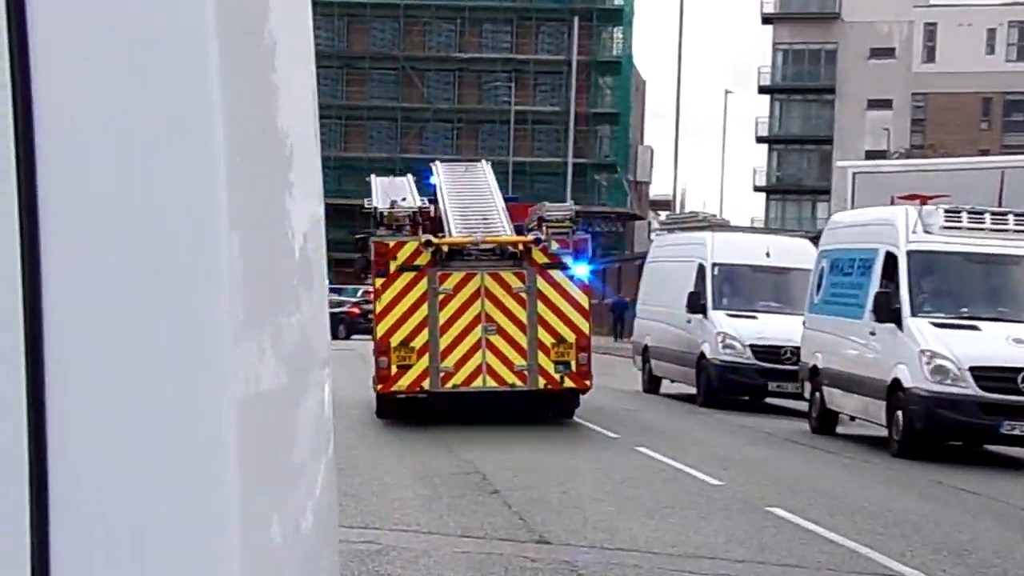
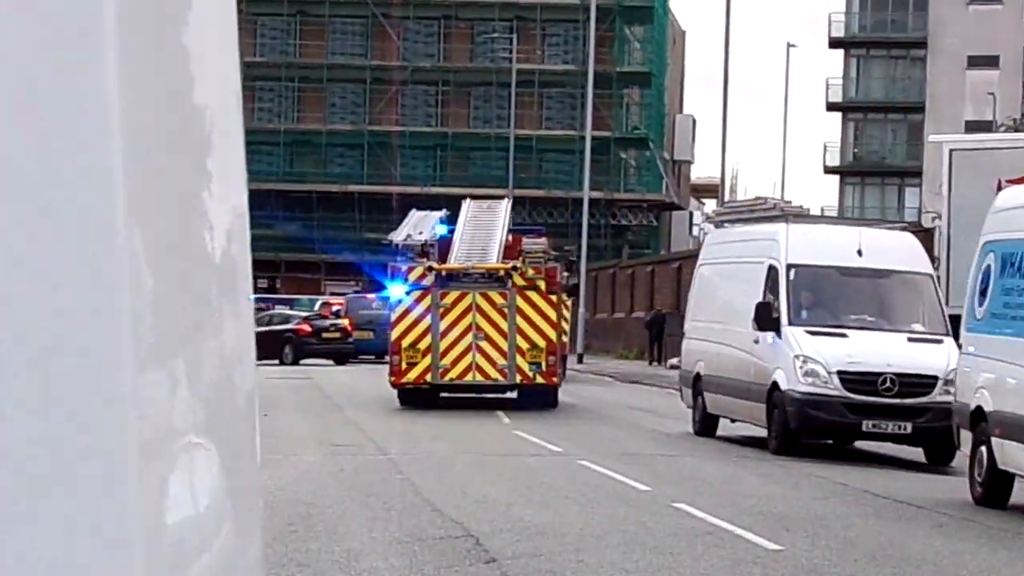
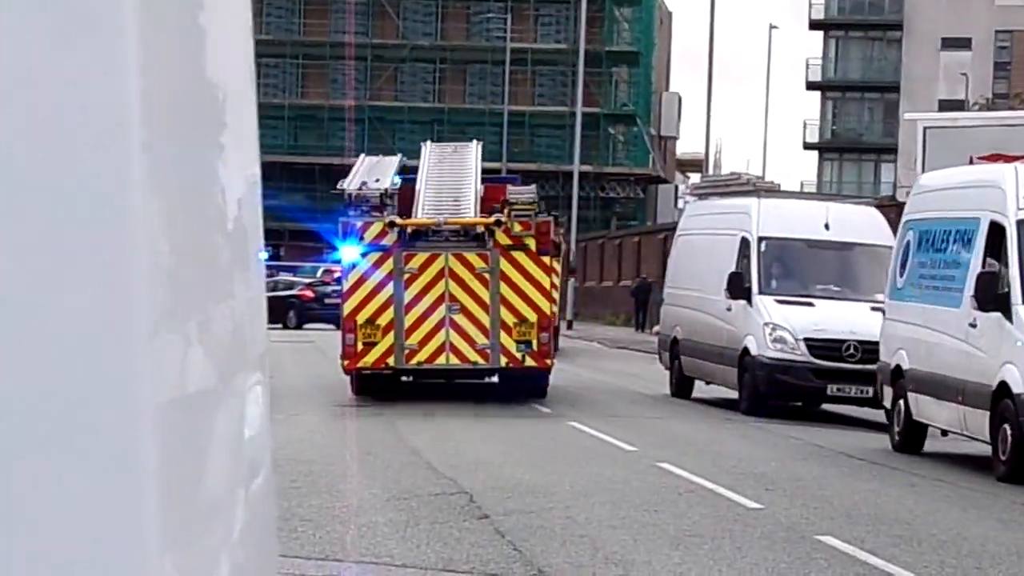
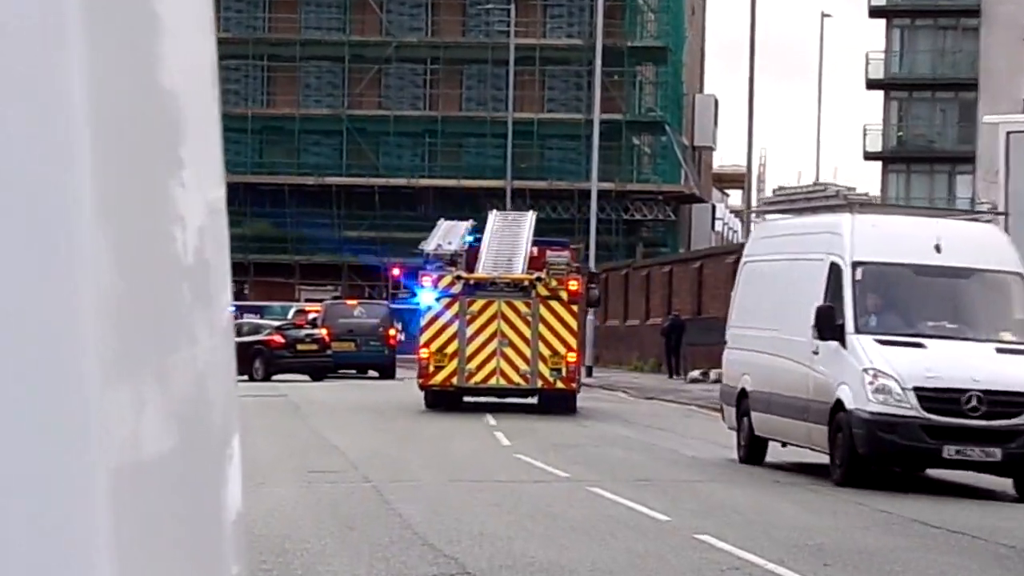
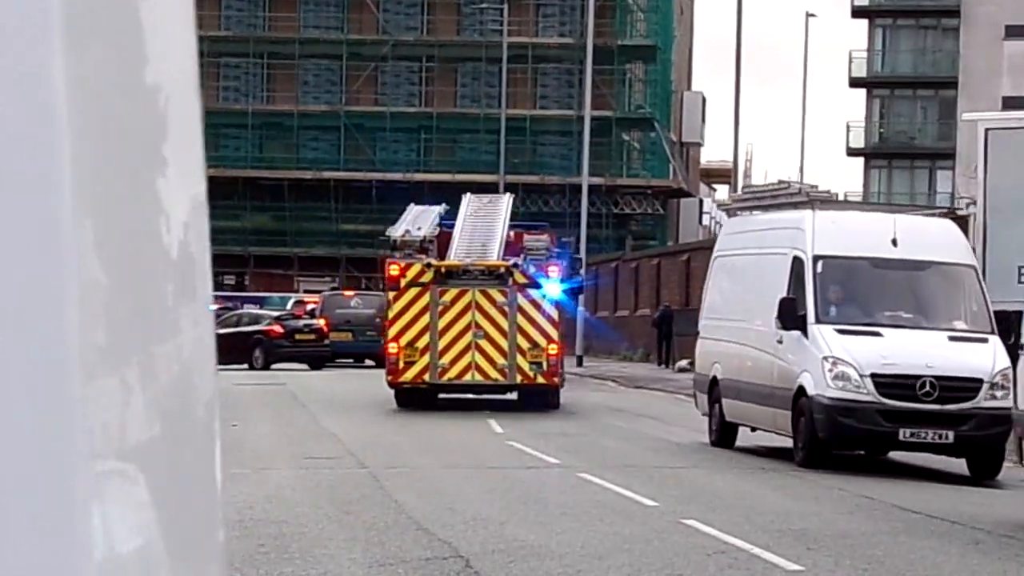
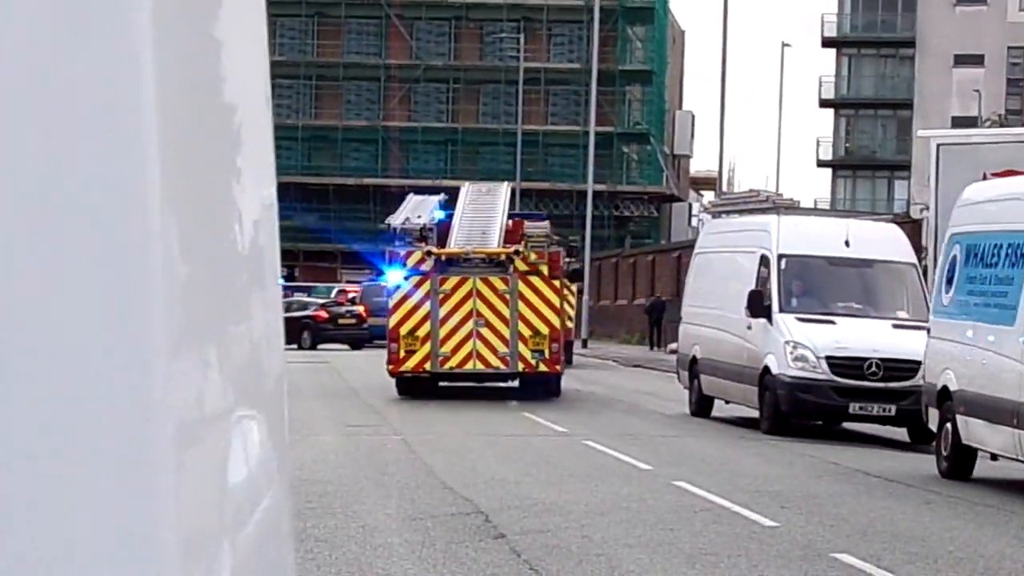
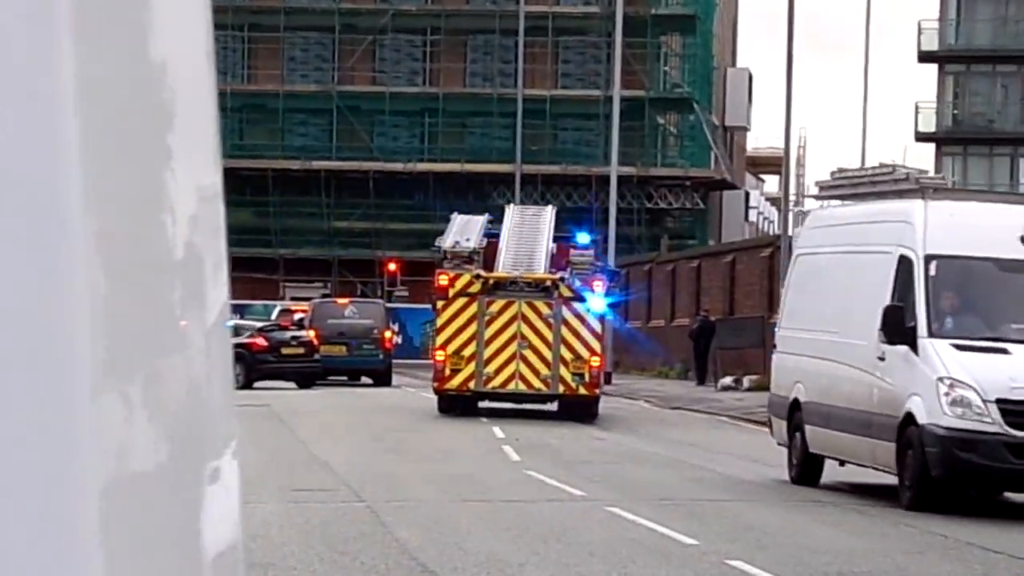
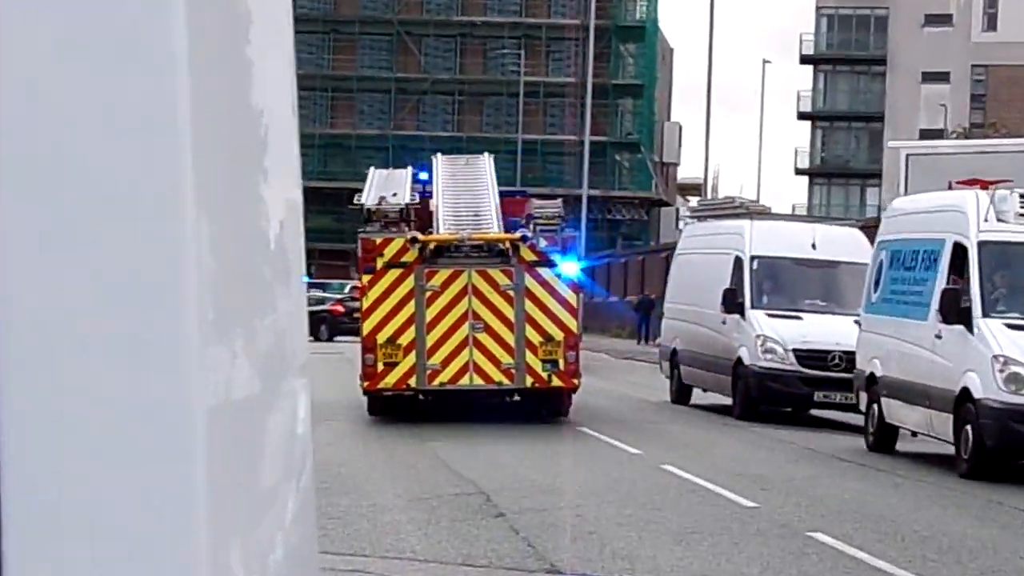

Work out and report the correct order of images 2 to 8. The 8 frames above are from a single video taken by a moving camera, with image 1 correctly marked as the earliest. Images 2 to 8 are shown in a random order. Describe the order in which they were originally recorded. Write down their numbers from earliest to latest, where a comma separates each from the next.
8, 3, 6, 2, 5, 4, 7
